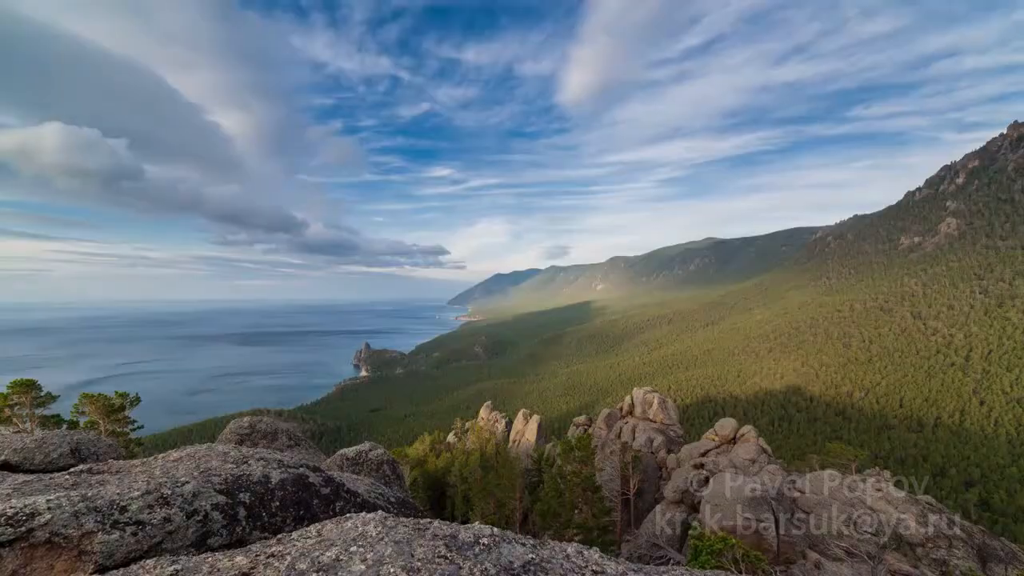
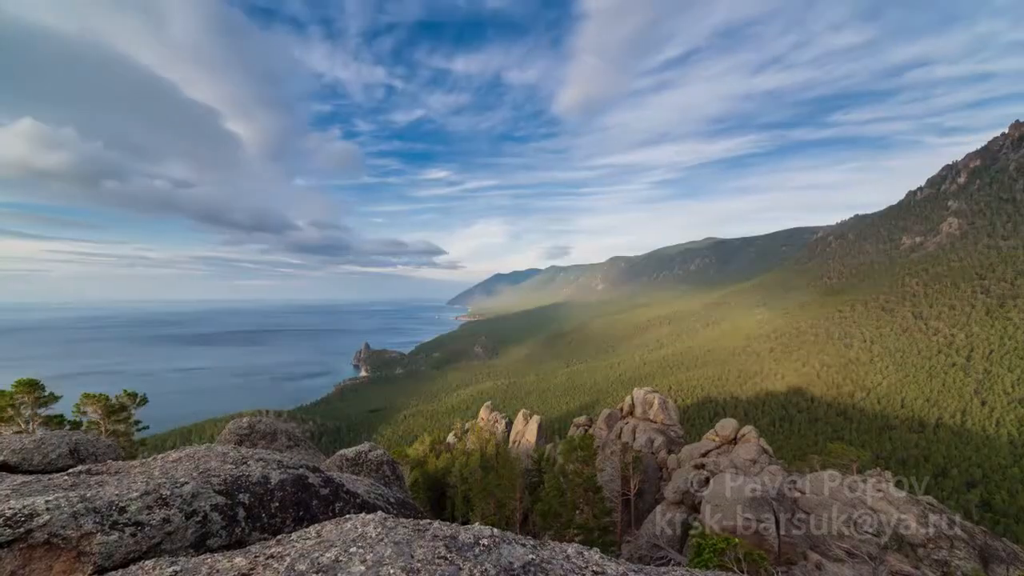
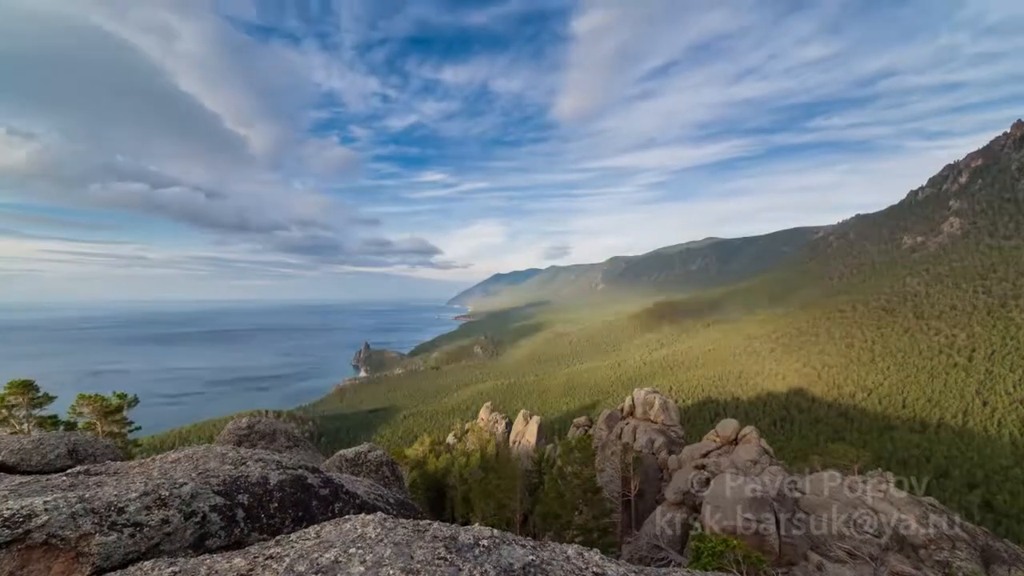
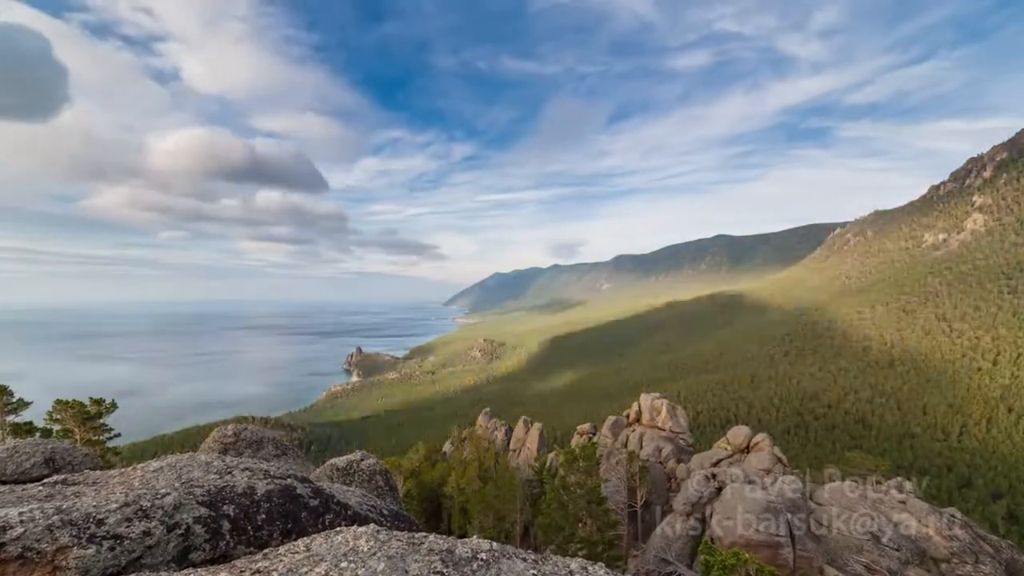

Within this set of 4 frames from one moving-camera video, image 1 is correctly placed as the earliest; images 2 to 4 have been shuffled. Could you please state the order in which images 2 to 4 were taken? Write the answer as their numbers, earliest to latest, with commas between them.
2, 3, 4
